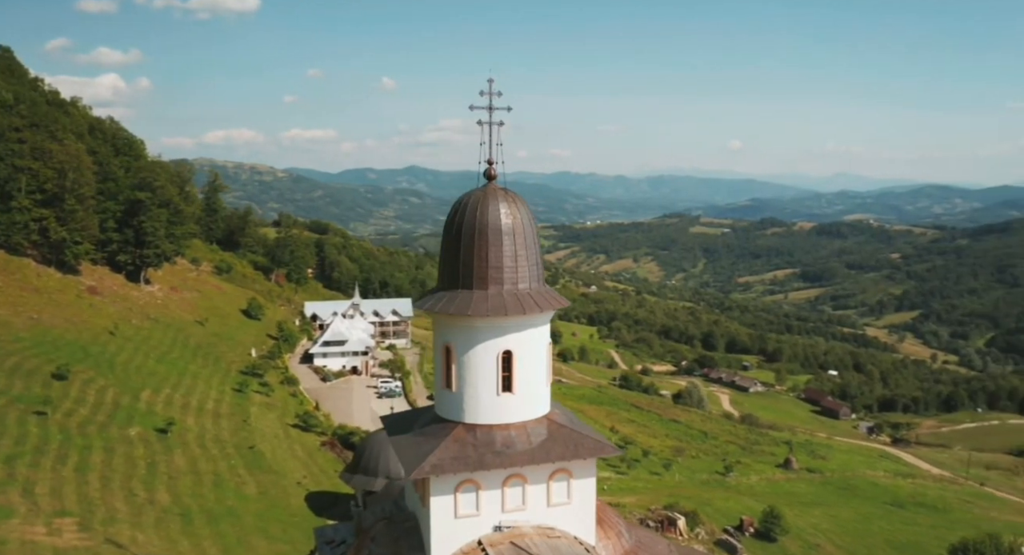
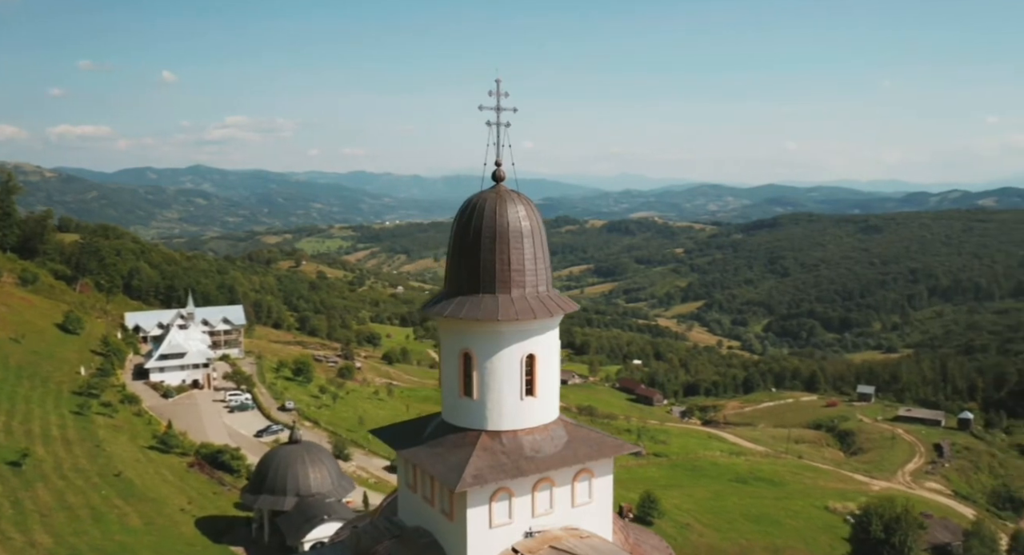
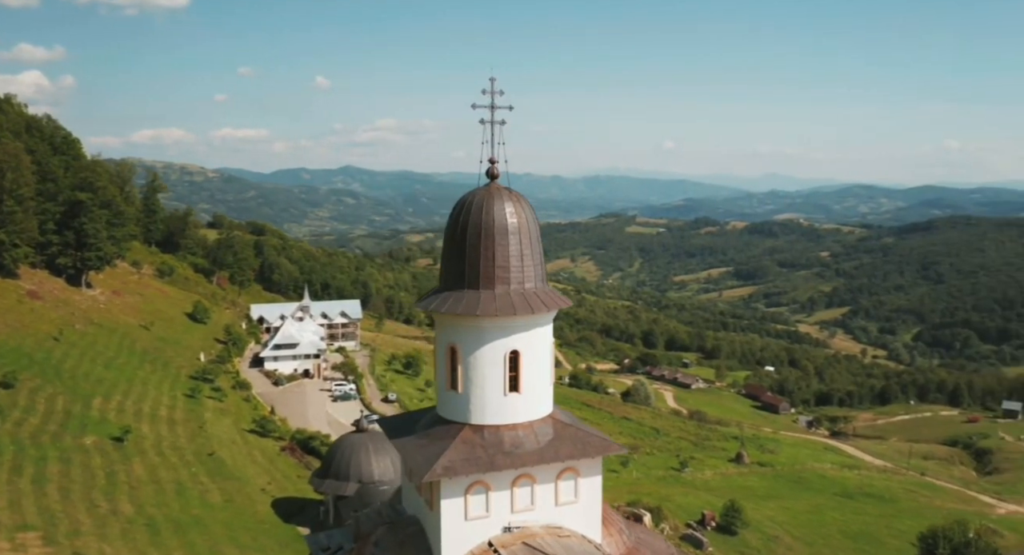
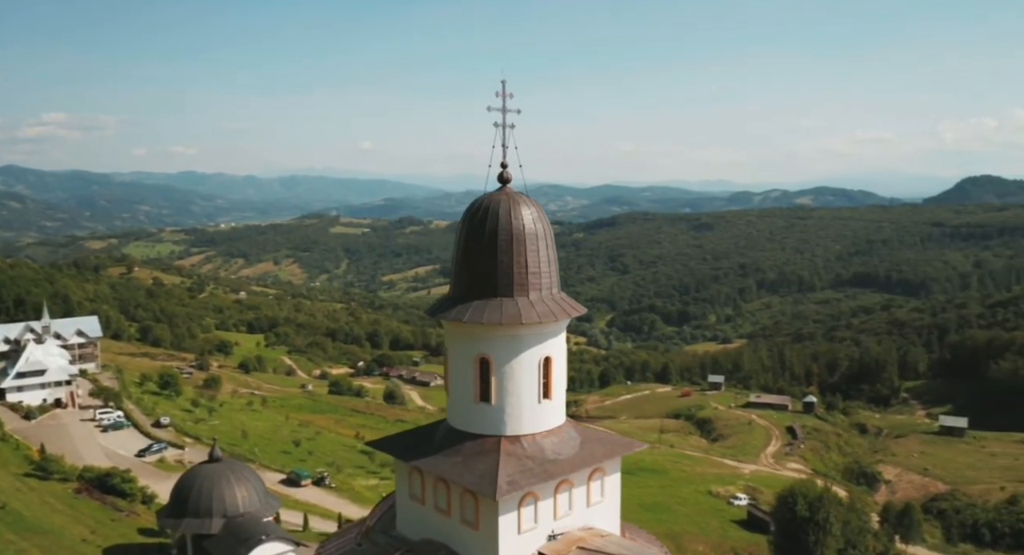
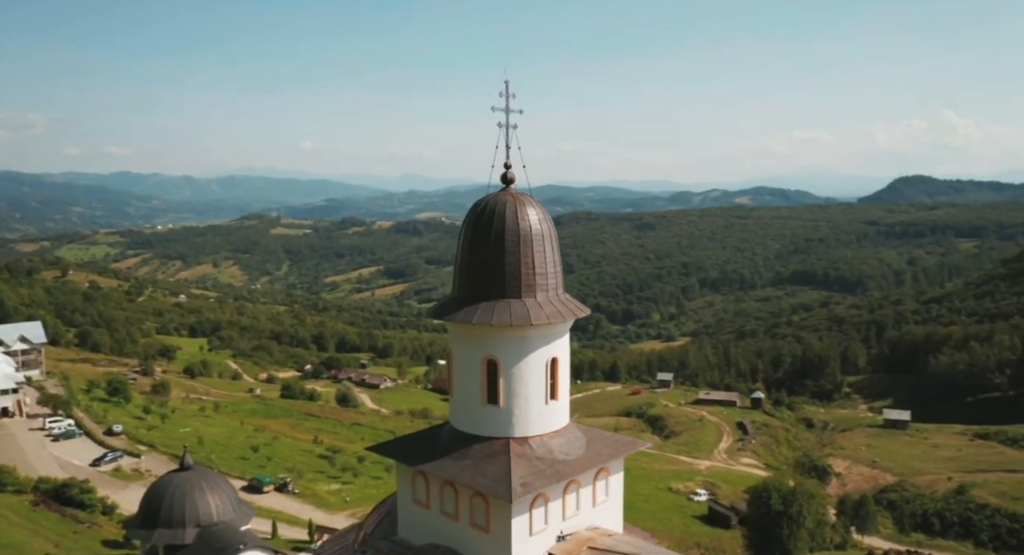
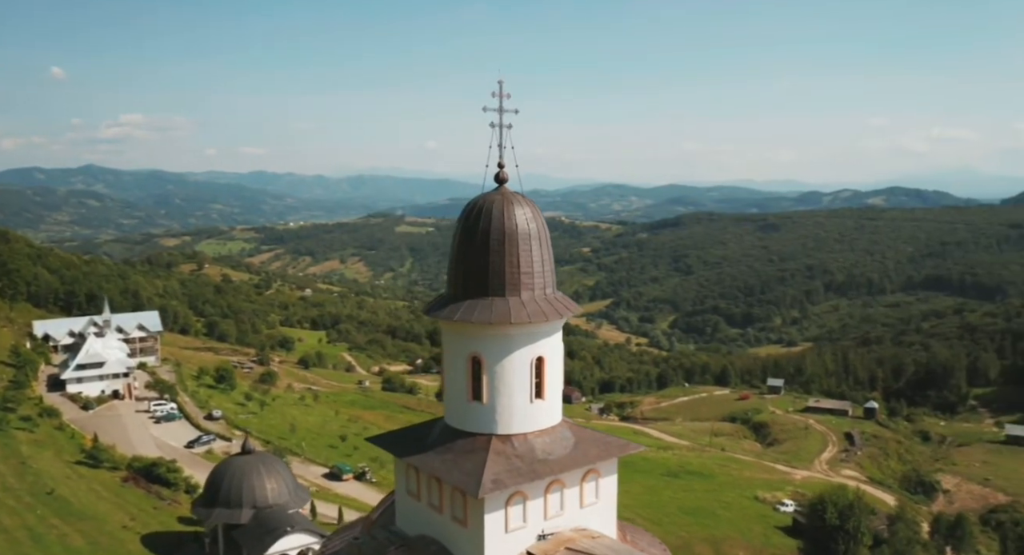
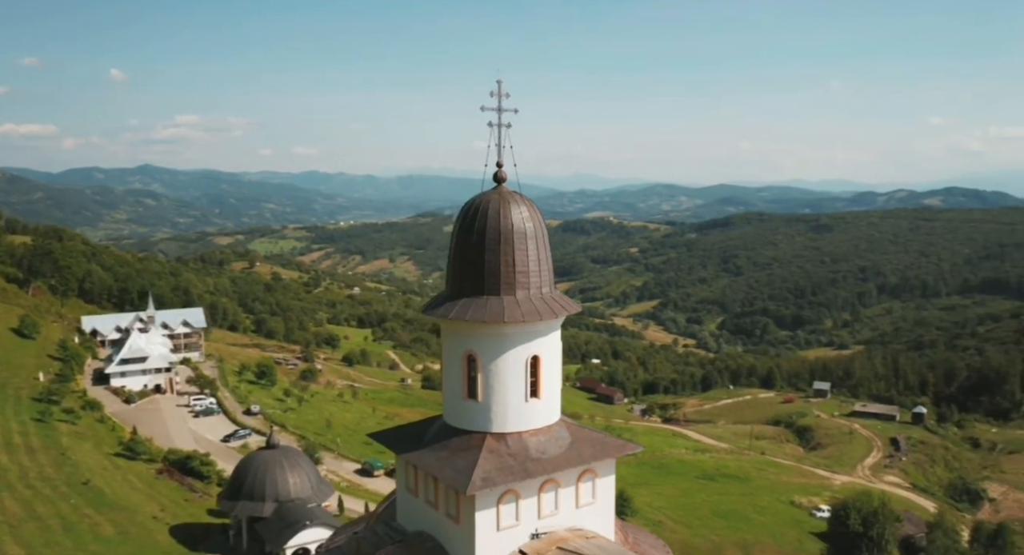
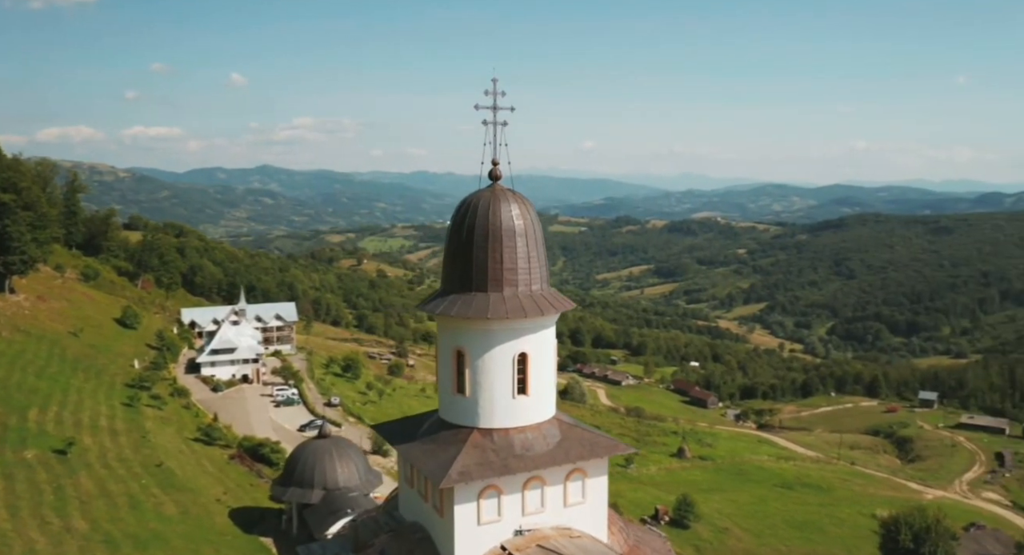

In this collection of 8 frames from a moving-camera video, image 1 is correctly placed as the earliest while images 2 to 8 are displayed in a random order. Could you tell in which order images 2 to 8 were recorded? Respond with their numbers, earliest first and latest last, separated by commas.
3, 8, 2, 7, 6, 4, 5
